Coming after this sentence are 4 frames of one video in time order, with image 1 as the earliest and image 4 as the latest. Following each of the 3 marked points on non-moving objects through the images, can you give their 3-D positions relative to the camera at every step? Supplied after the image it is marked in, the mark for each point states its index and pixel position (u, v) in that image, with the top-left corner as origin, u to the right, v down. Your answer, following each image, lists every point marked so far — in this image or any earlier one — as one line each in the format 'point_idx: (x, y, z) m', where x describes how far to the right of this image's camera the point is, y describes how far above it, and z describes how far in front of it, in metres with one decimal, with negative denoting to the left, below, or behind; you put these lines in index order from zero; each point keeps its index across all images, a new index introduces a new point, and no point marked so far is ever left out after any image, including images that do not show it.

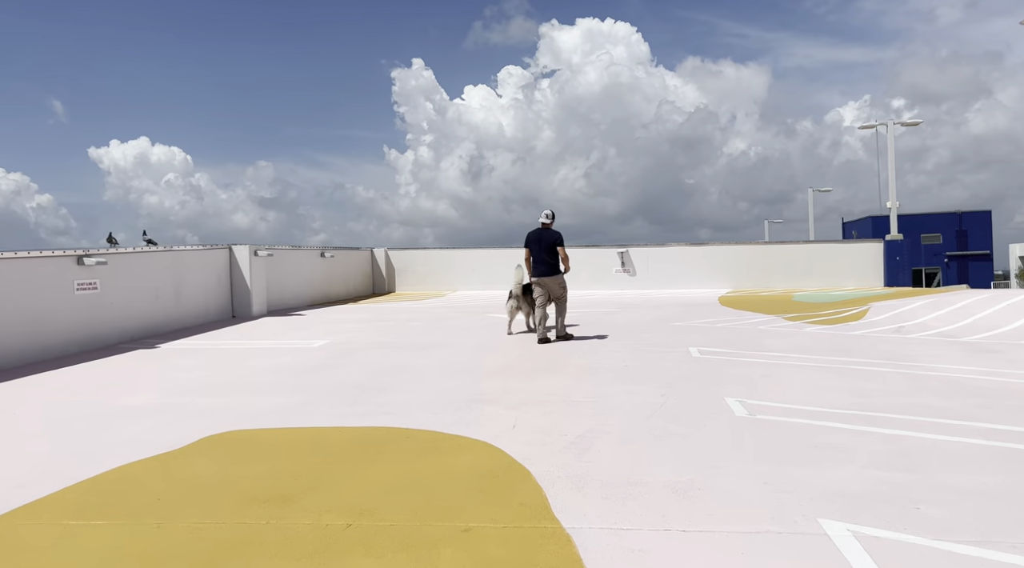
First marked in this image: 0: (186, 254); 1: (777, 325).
0: (-5.1, +0.5, +11.7) m
1: (+3.9, -0.6, +11.3) m
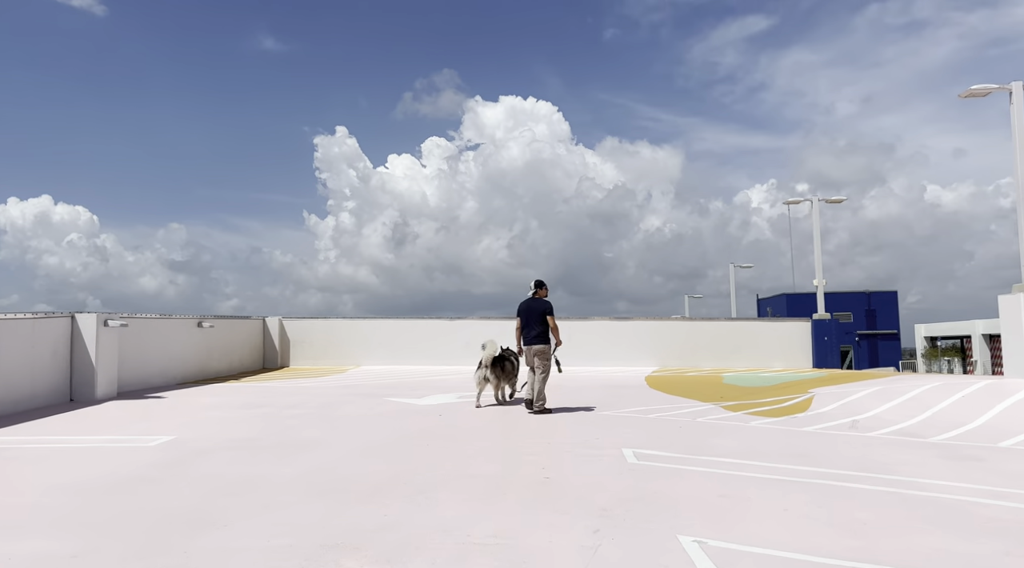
0: (-6.3, -0.5, +9.5) m
1: (+2.7, -1.7, +9.9) m
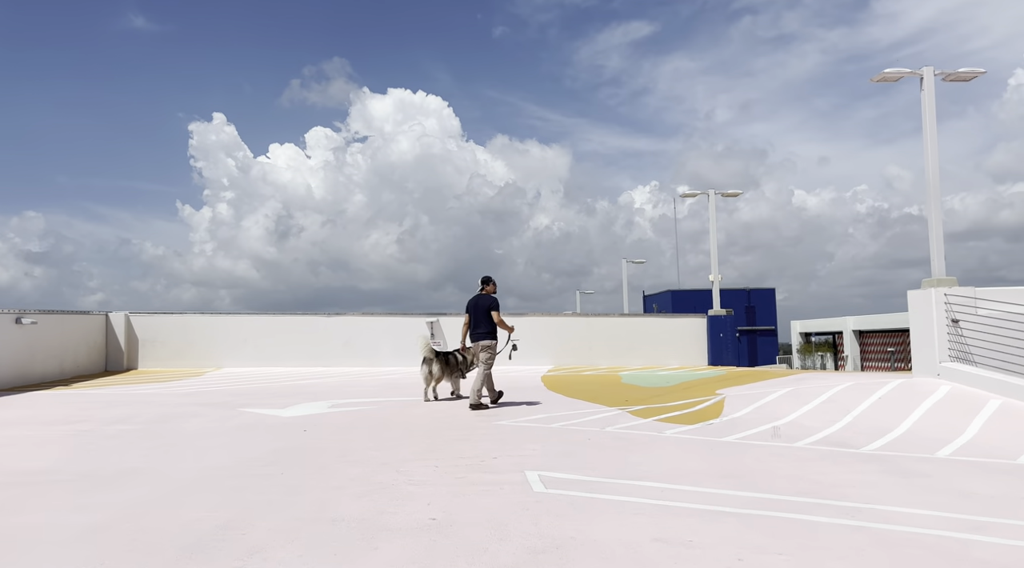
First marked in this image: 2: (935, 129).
0: (-7.5, -0.3, +7.1) m
1: (+1.3, -1.6, +8.8) m
2: (+6.0, +2.2, +10.8) m
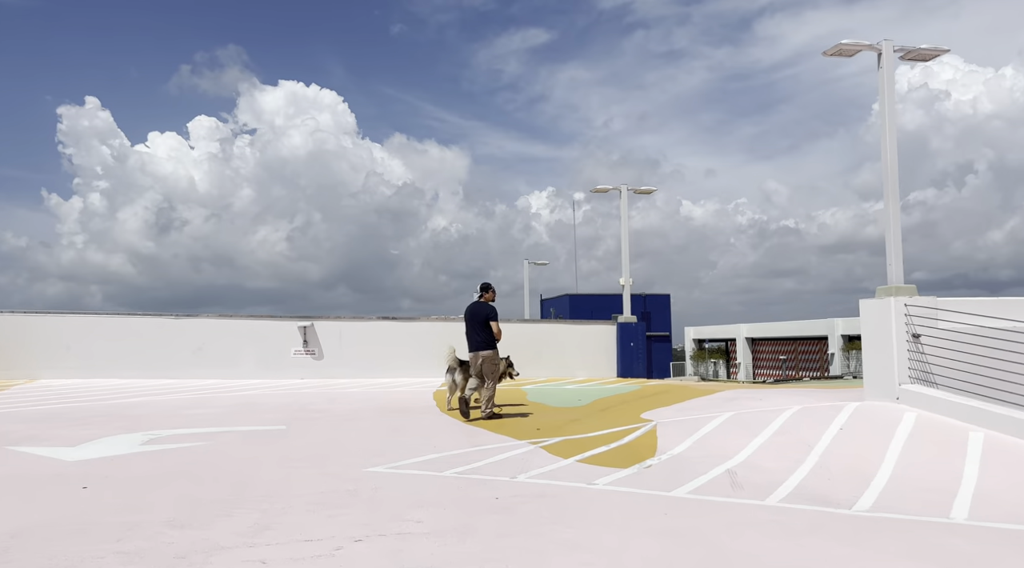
0: (-8.2, -0.2, +3.8) m
1: (+0.2, -1.6, +6.7) m
2: (+4.7, +2.1, +9.4) m
